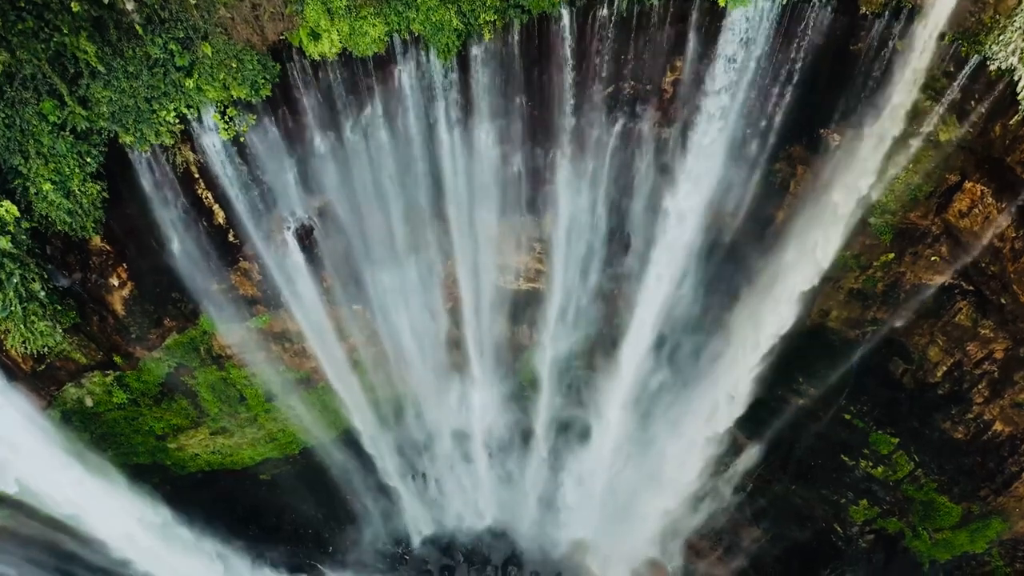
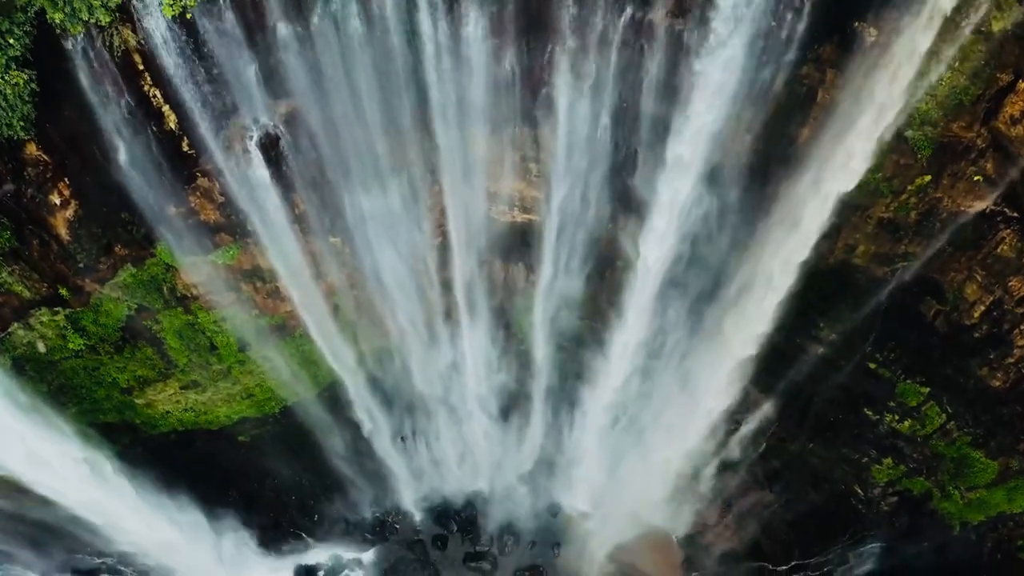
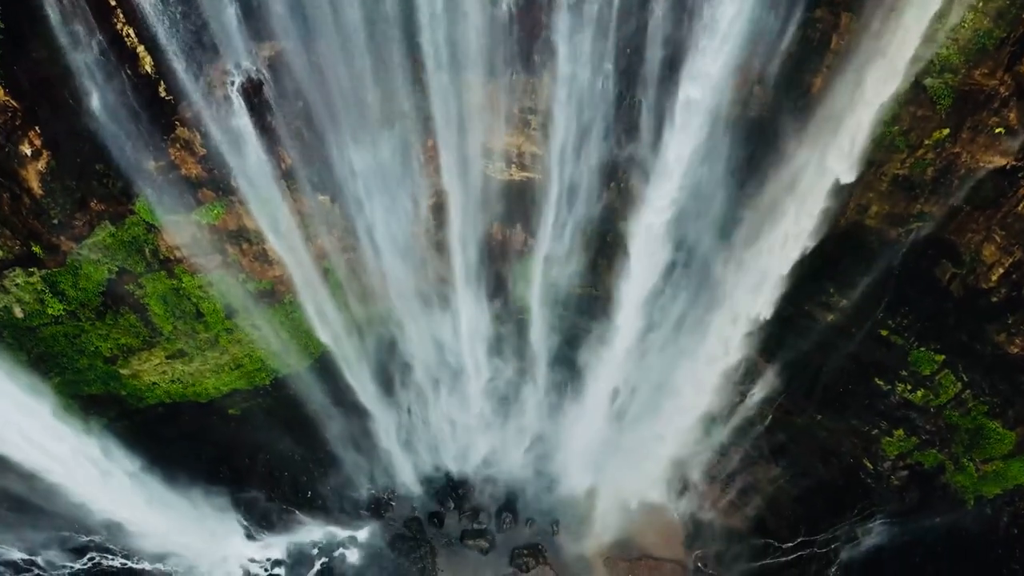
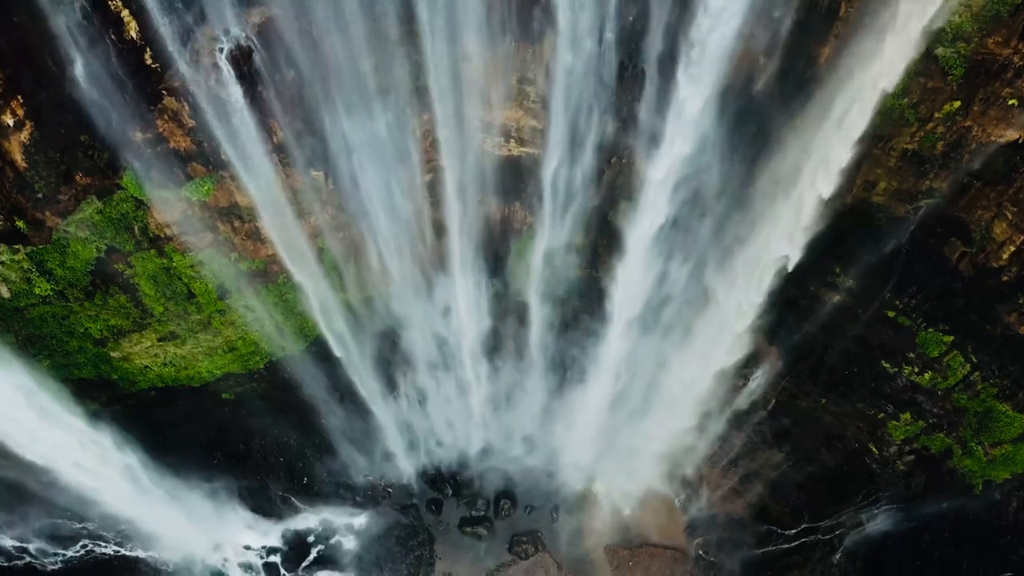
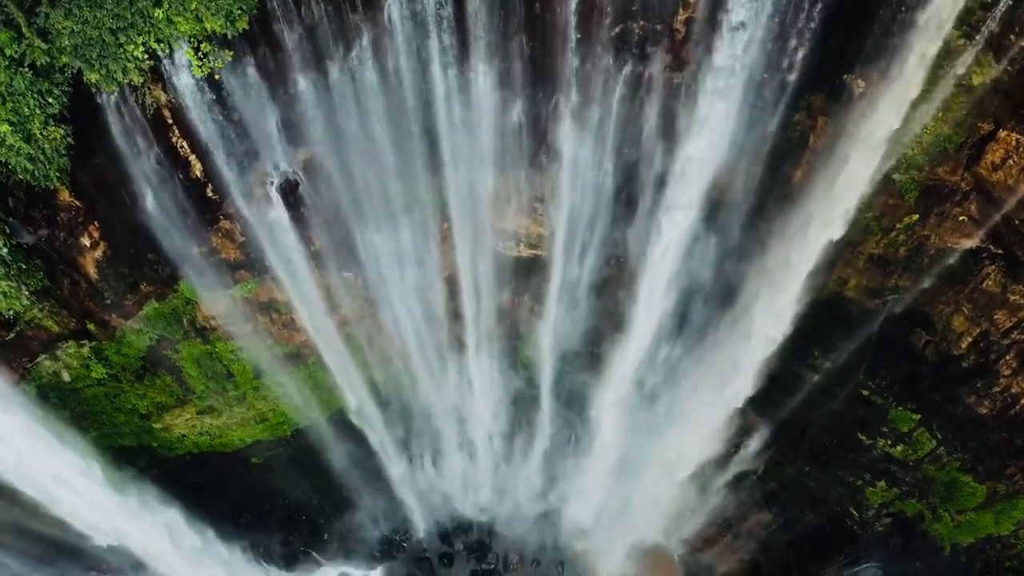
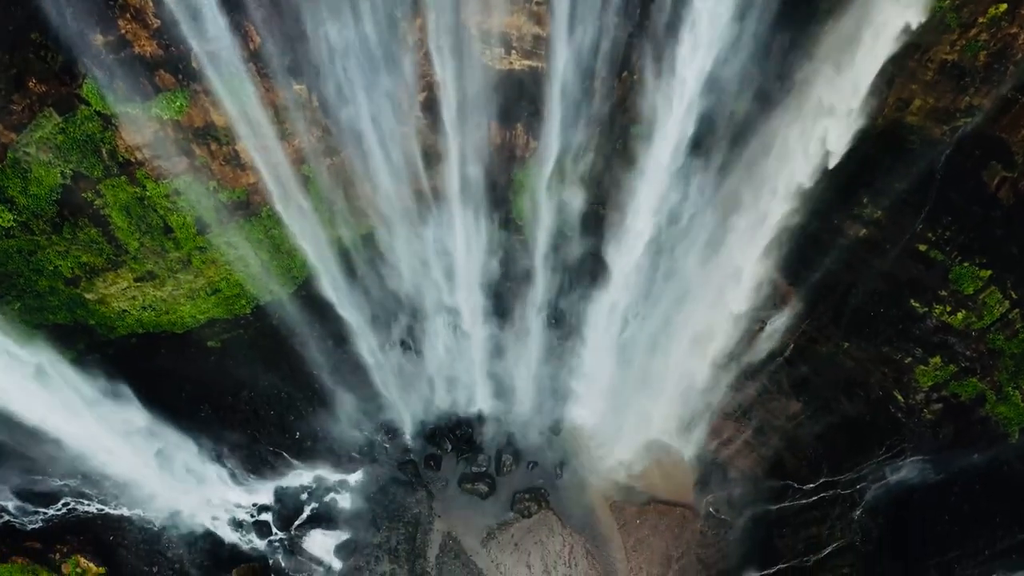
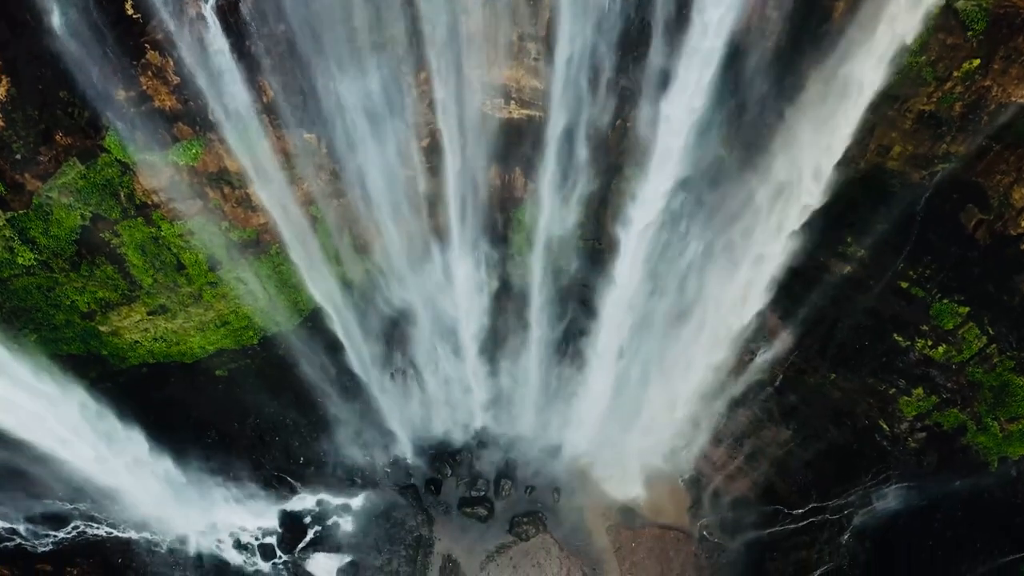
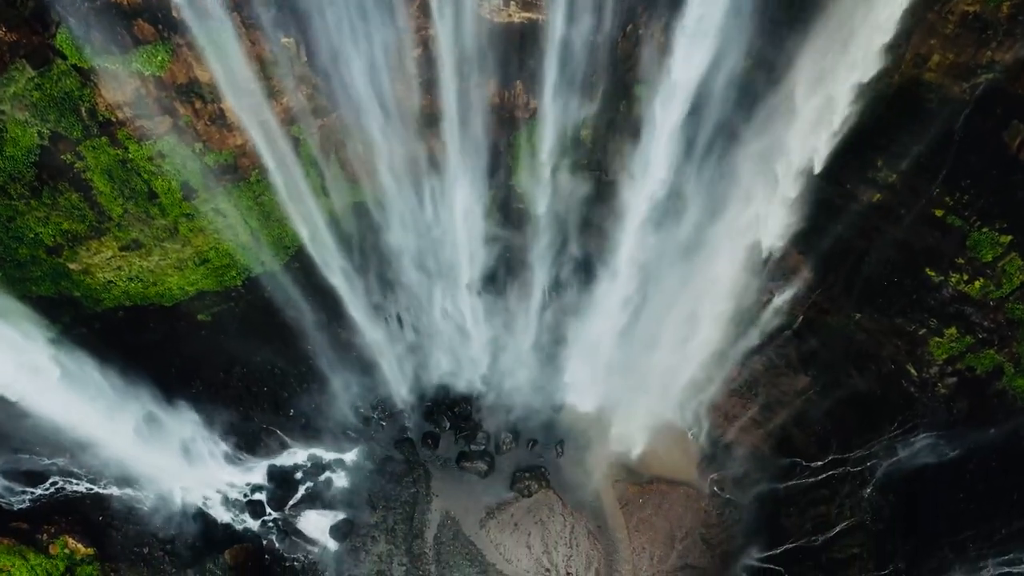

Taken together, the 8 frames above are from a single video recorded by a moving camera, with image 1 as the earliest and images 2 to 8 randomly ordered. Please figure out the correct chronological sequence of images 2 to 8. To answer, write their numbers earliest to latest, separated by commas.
5, 2, 3, 4, 7, 6, 8
